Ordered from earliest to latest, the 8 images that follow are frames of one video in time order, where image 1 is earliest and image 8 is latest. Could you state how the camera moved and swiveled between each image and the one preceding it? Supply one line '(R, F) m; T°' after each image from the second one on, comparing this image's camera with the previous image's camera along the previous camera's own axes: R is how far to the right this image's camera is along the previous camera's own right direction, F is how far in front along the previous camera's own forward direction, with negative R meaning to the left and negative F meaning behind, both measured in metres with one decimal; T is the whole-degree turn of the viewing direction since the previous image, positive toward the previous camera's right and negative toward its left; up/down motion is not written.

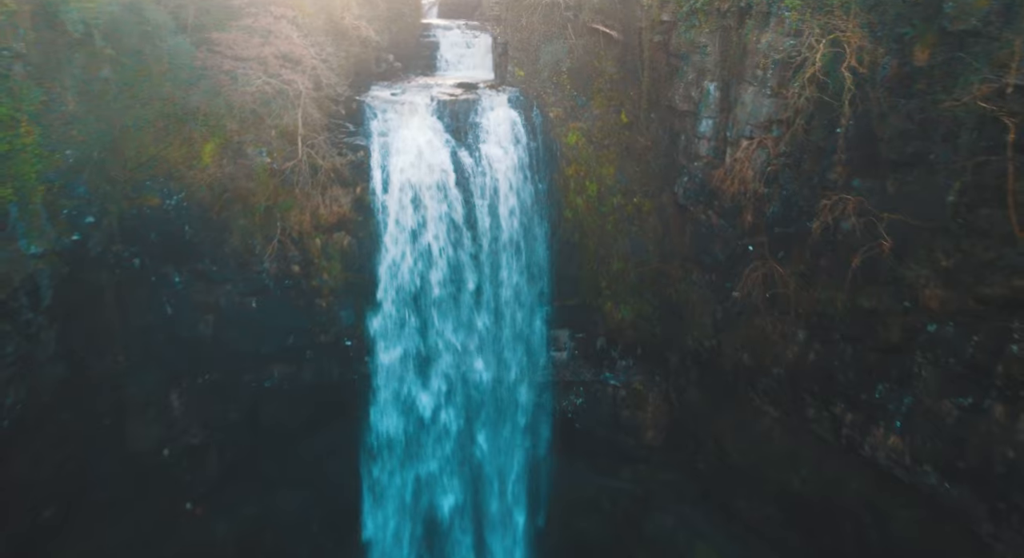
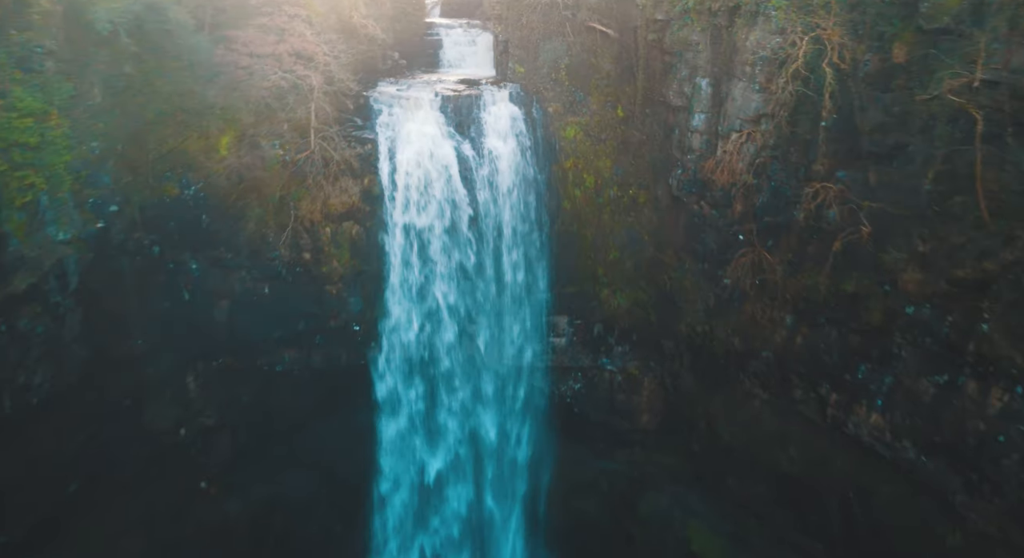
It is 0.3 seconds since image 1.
(0.0, -0.3) m; 0°
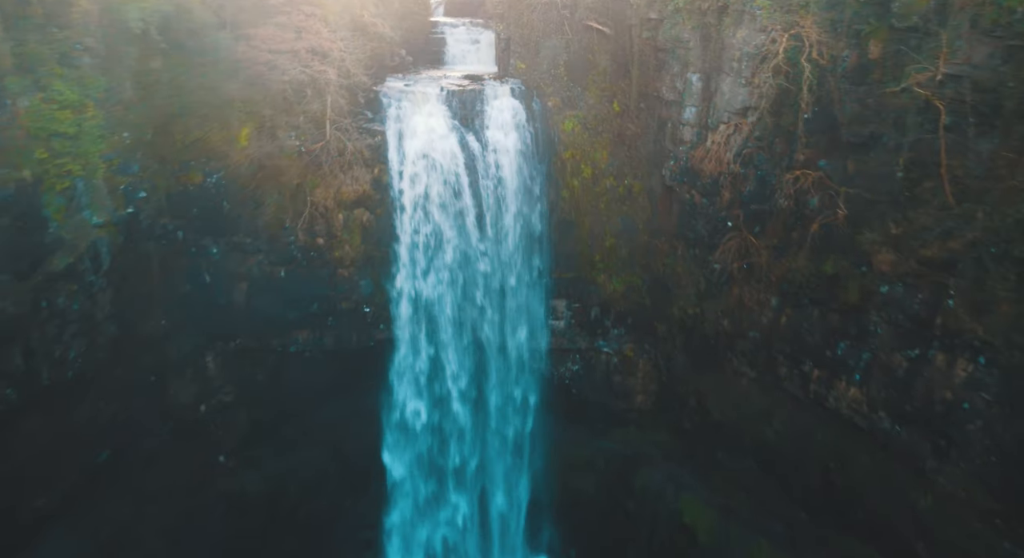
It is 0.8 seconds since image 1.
(0.0, -0.4) m; 0°
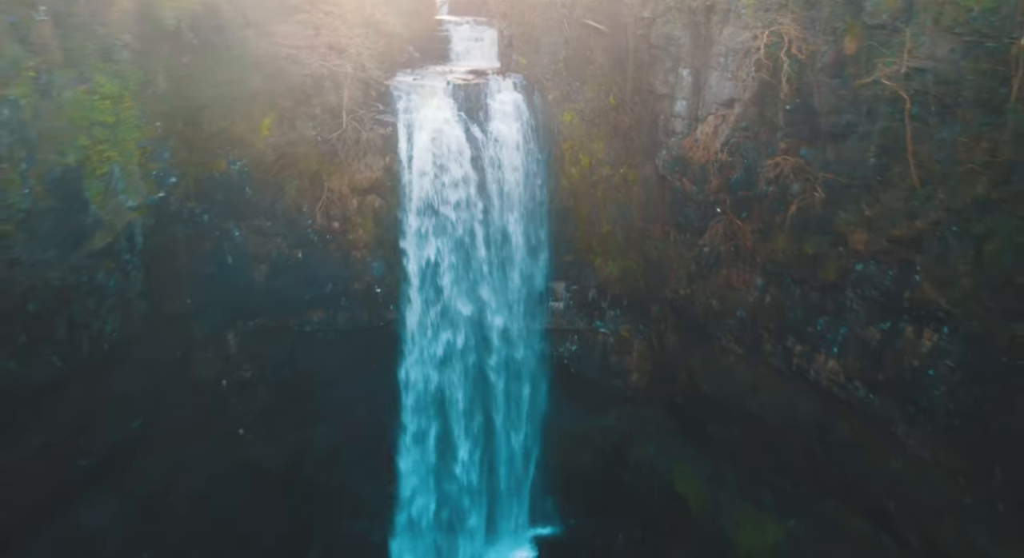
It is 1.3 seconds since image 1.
(0.0, -0.5) m; 0°
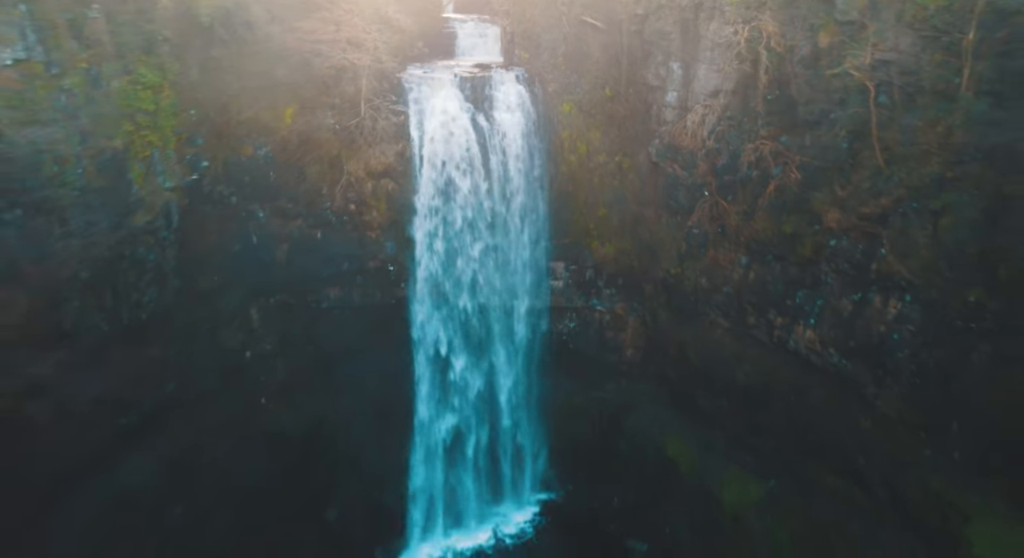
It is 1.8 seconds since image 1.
(0.0, -0.6) m; 0°
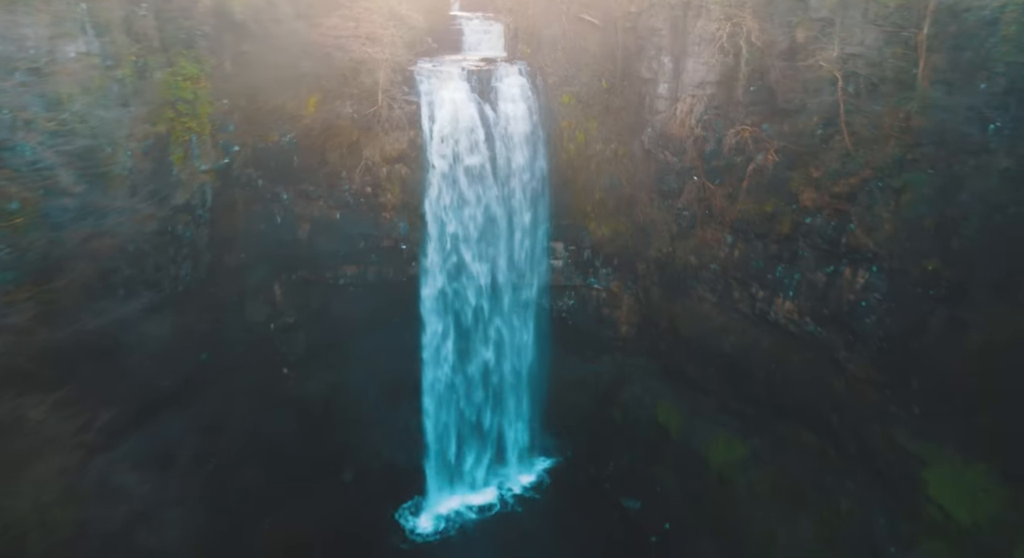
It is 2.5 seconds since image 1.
(-0.1, -0.7) m; 0°
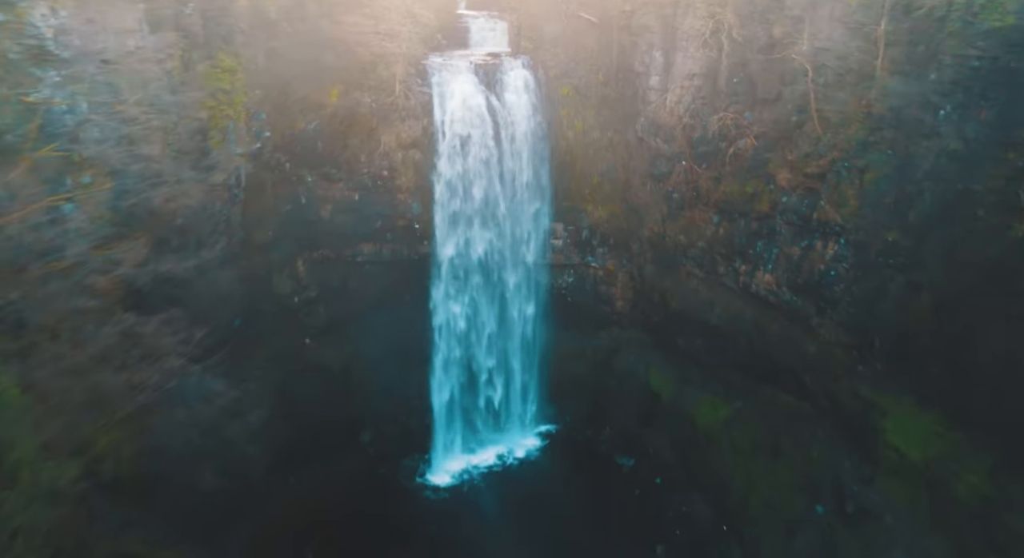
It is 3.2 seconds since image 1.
(-0.1, -0.8) m; 0°
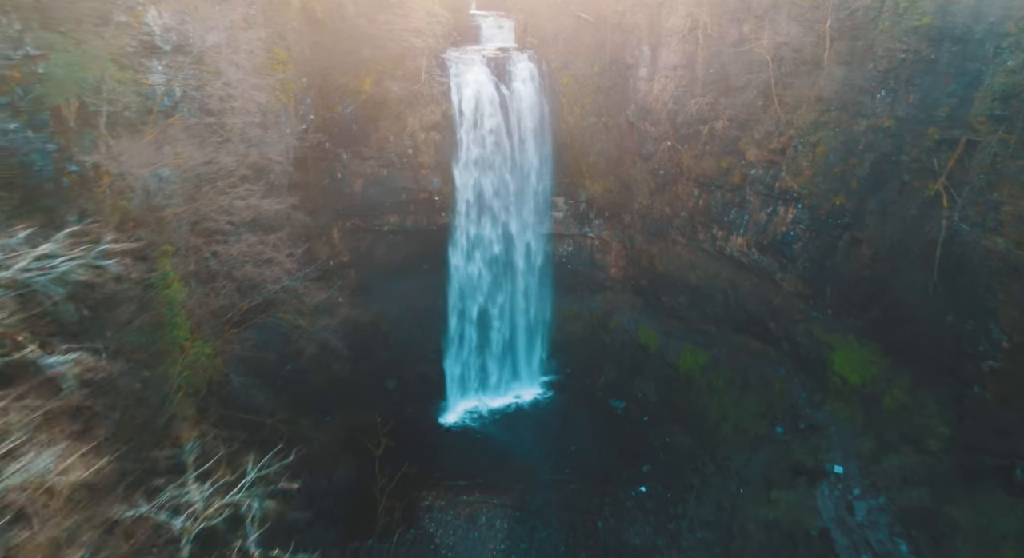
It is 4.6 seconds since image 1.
(-0.2, -1.4) m; 0°
